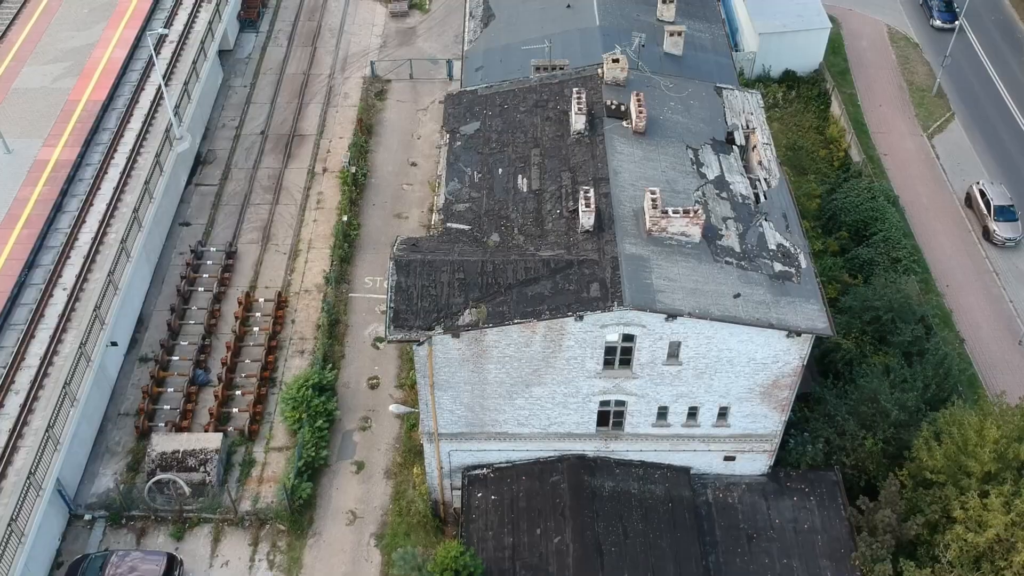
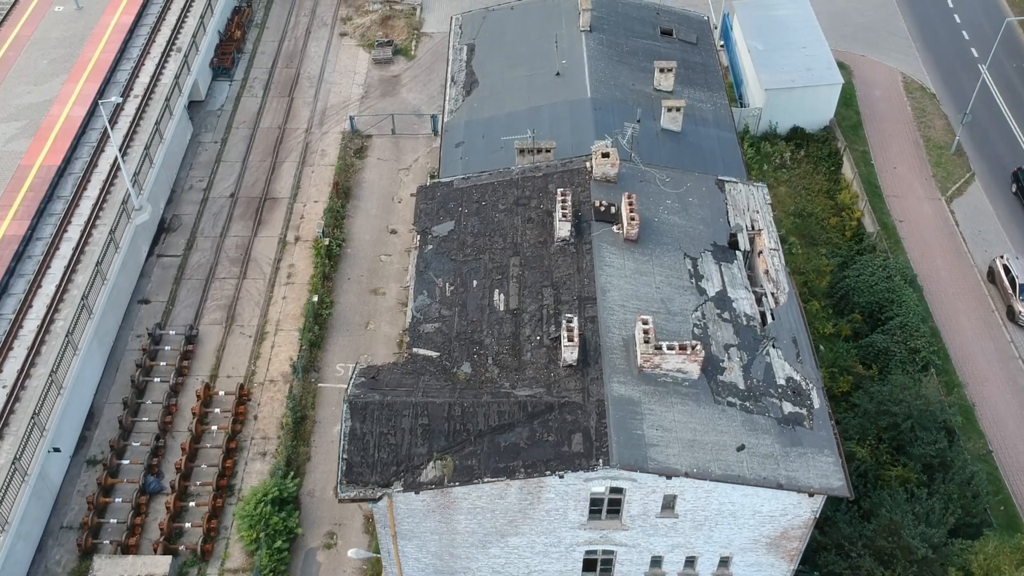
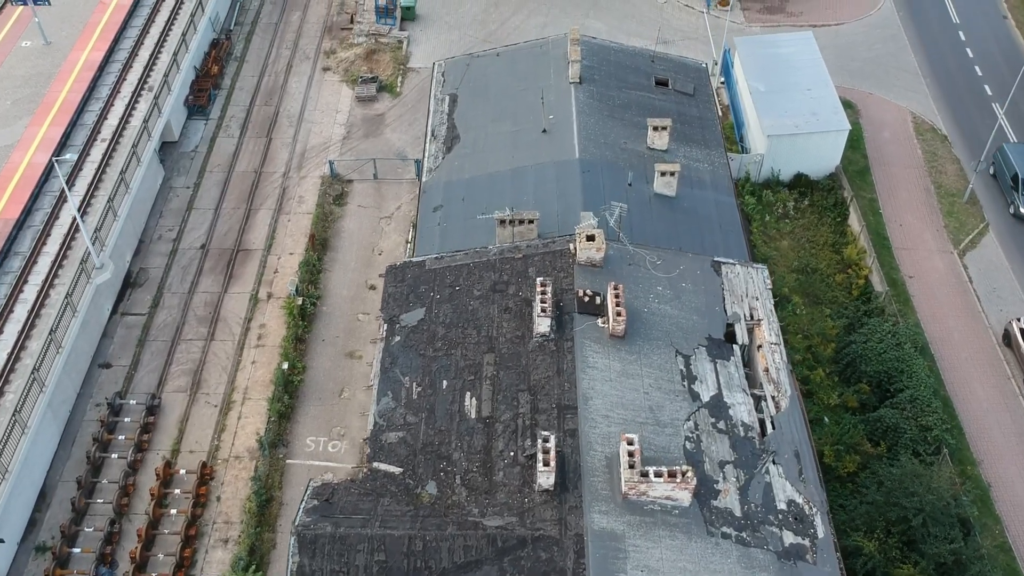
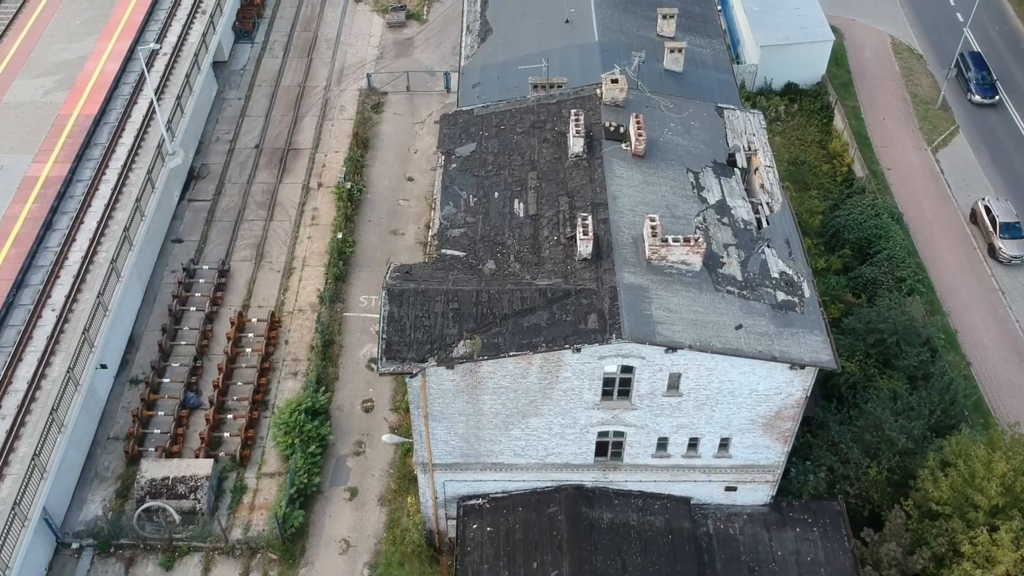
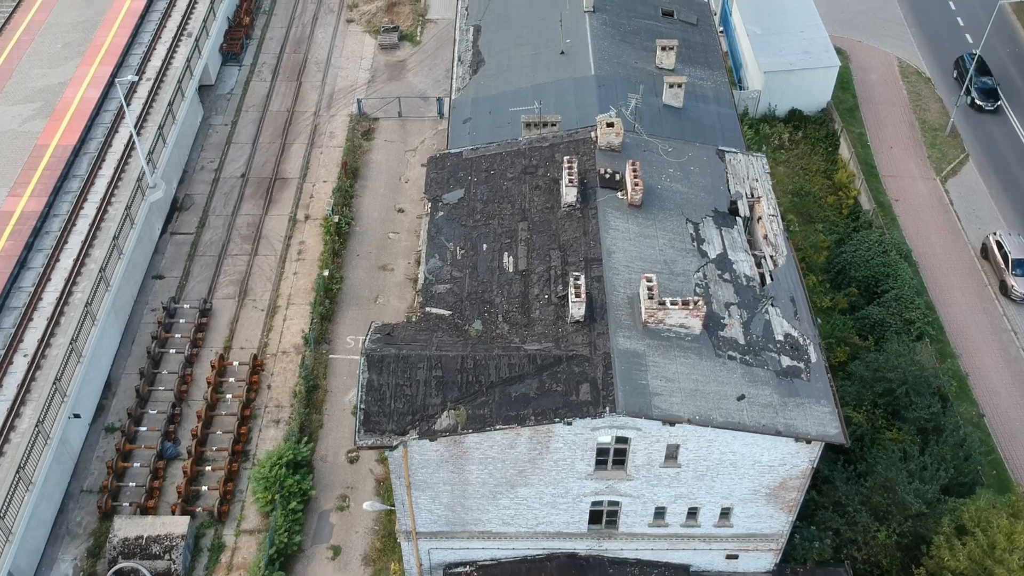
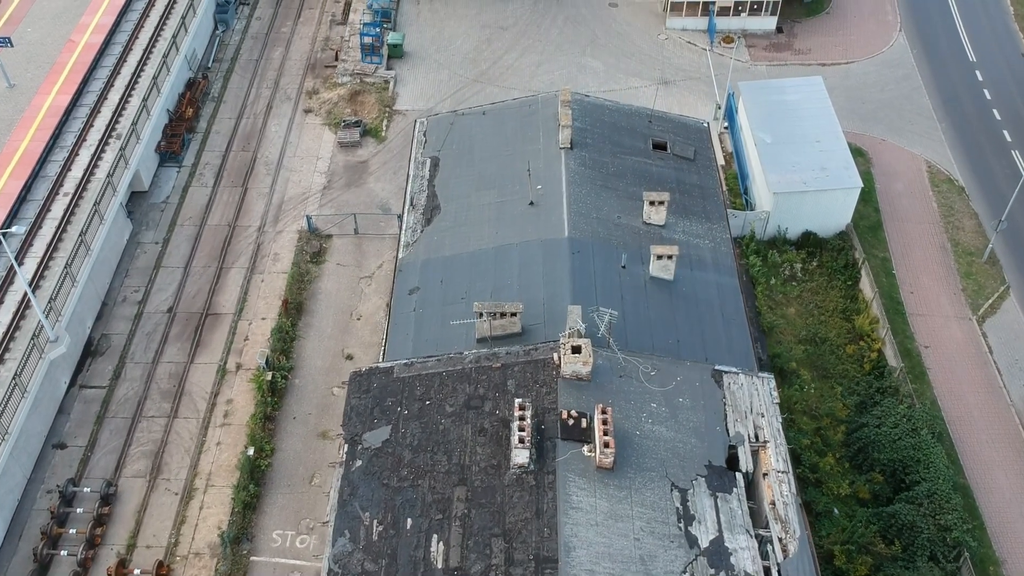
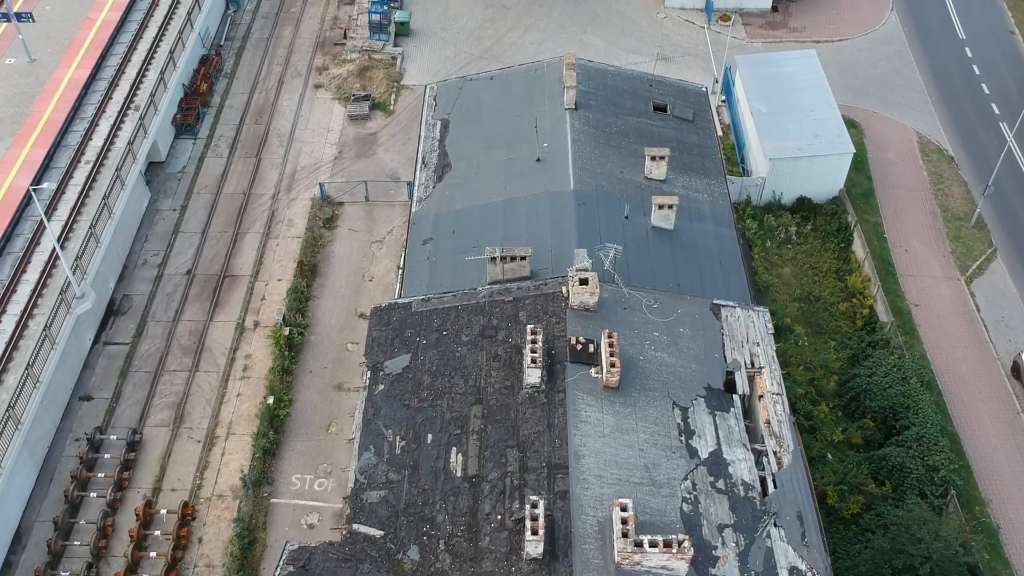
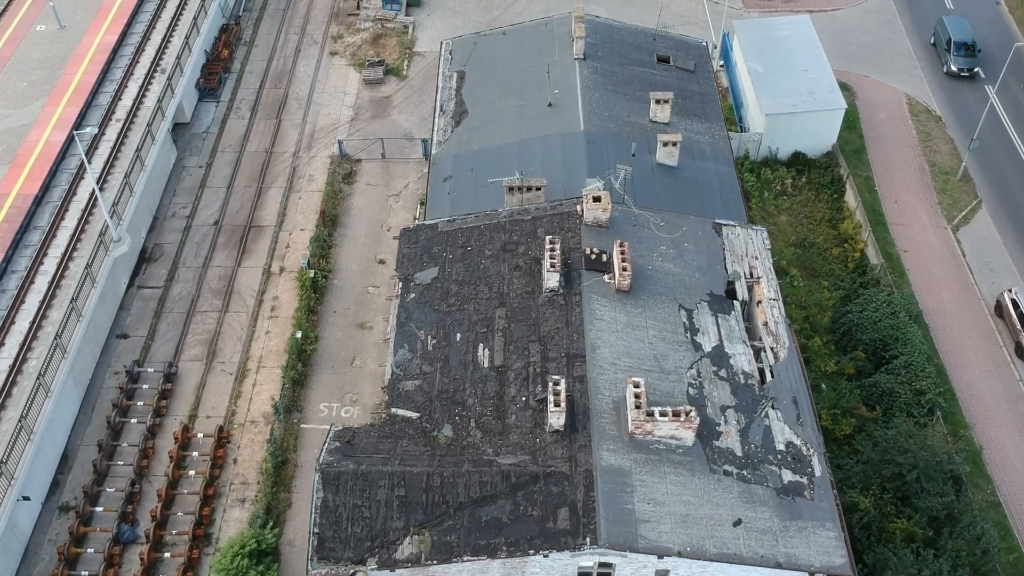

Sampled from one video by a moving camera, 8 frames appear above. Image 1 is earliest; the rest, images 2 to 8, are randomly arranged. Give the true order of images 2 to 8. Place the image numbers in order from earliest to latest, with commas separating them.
4, 5, 2, 8, 3, 7, 6
